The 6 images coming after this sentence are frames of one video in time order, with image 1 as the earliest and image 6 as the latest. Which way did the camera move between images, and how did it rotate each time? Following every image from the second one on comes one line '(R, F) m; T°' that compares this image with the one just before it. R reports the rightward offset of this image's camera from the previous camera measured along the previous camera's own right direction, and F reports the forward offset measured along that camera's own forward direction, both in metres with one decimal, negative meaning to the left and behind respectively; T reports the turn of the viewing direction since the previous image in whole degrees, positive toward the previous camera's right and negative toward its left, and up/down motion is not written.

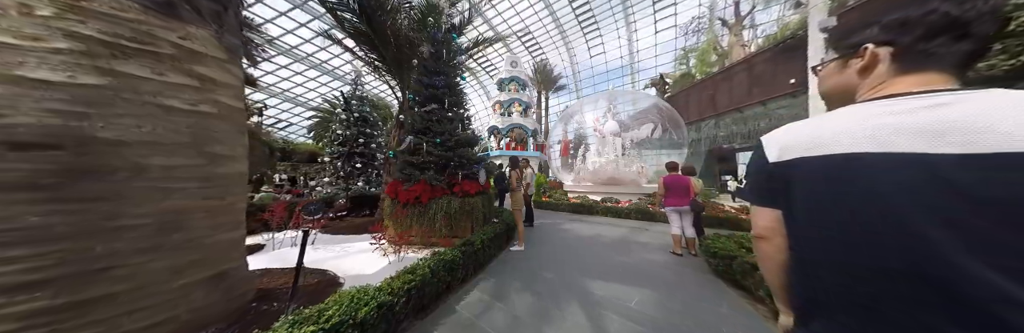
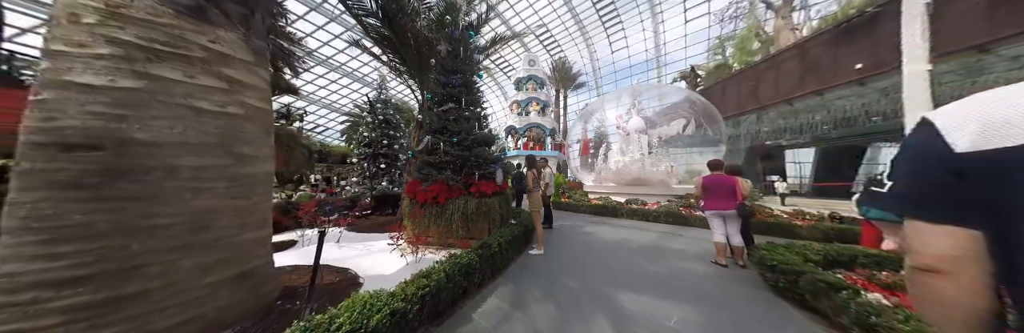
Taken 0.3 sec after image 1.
(0.0, +0.1) m; -5°
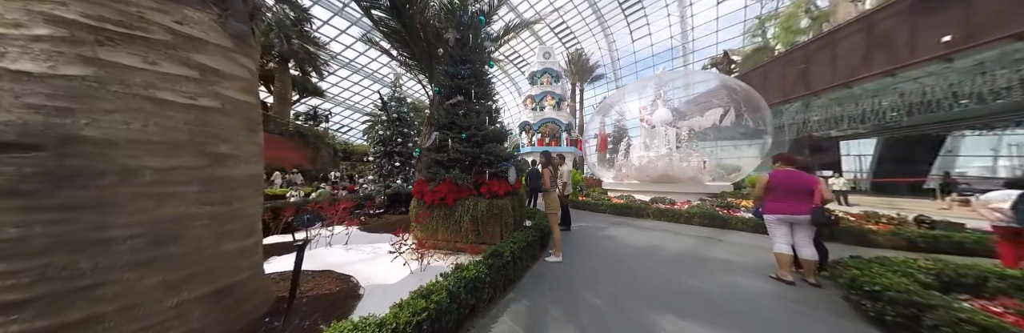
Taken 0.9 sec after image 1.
(0.0, +0.3) m; -4°
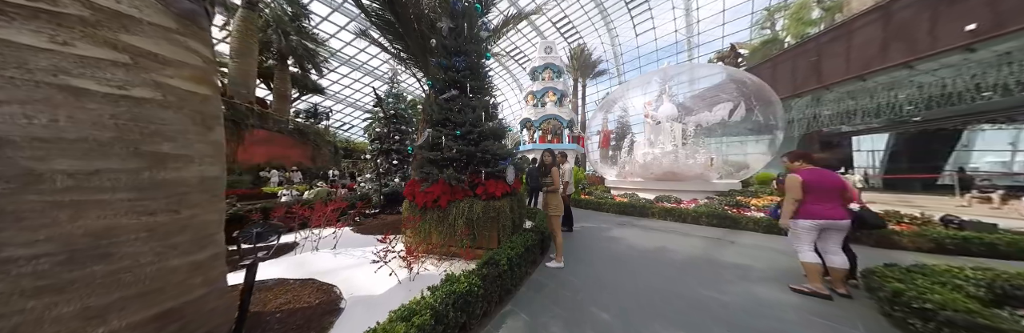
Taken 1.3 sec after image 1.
(0.0, +0.2) m; 0°
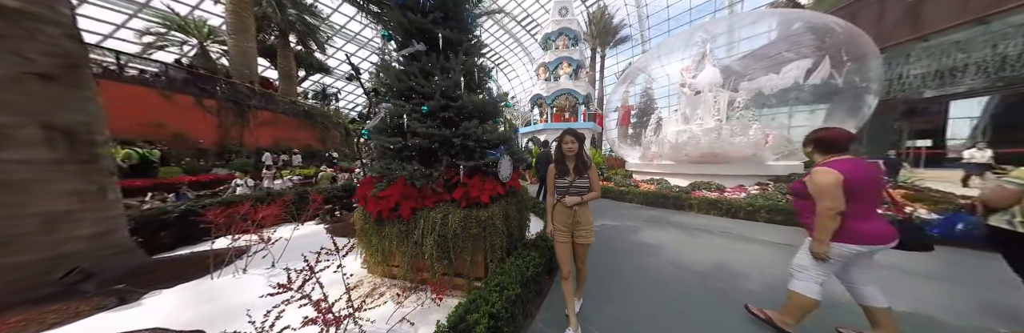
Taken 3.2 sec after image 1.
(+0.2, +0.9) m; -4°
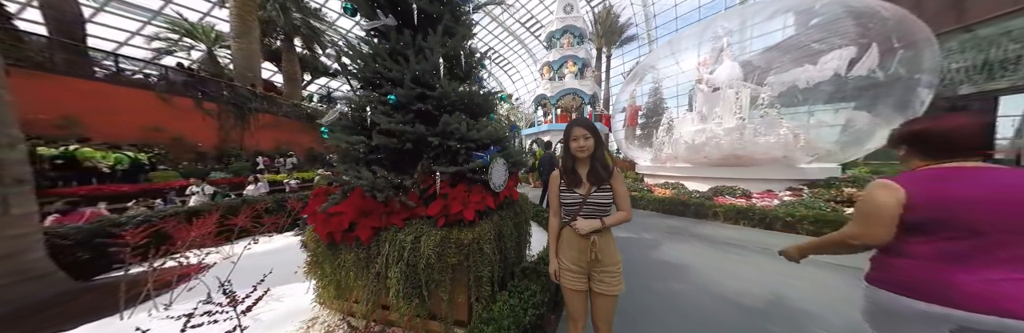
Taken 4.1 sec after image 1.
(+0.1, +0.4) m; -1°
